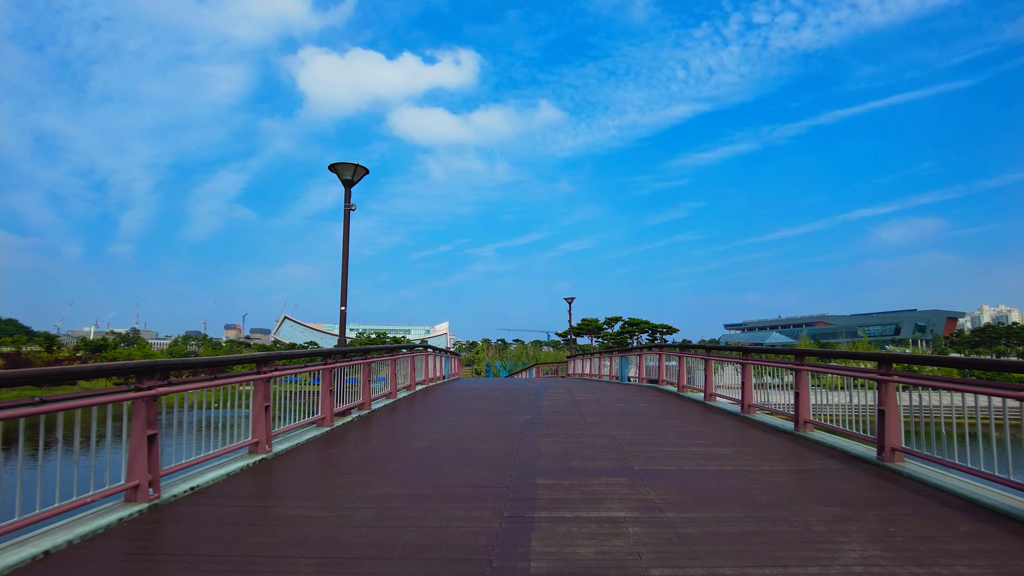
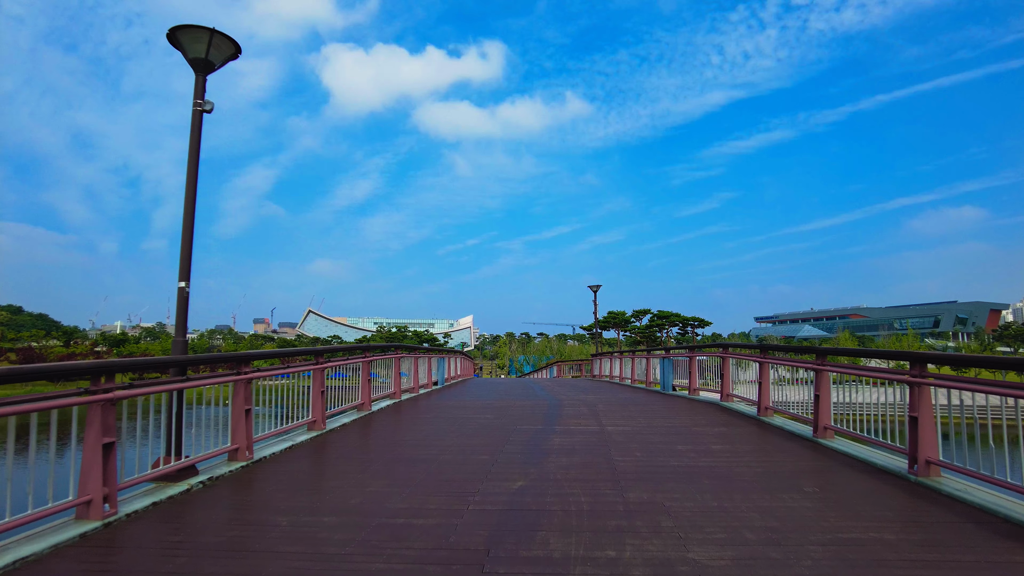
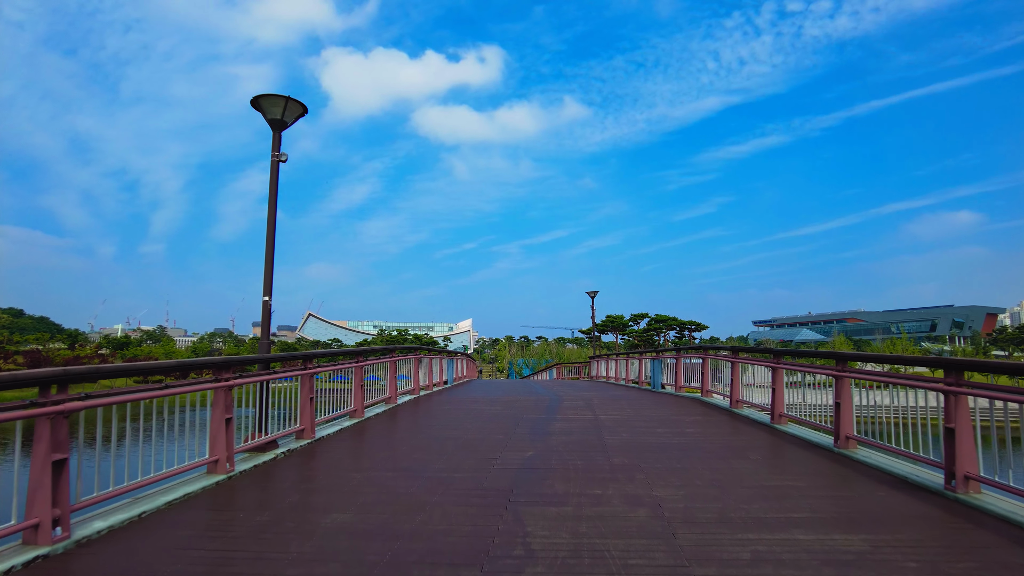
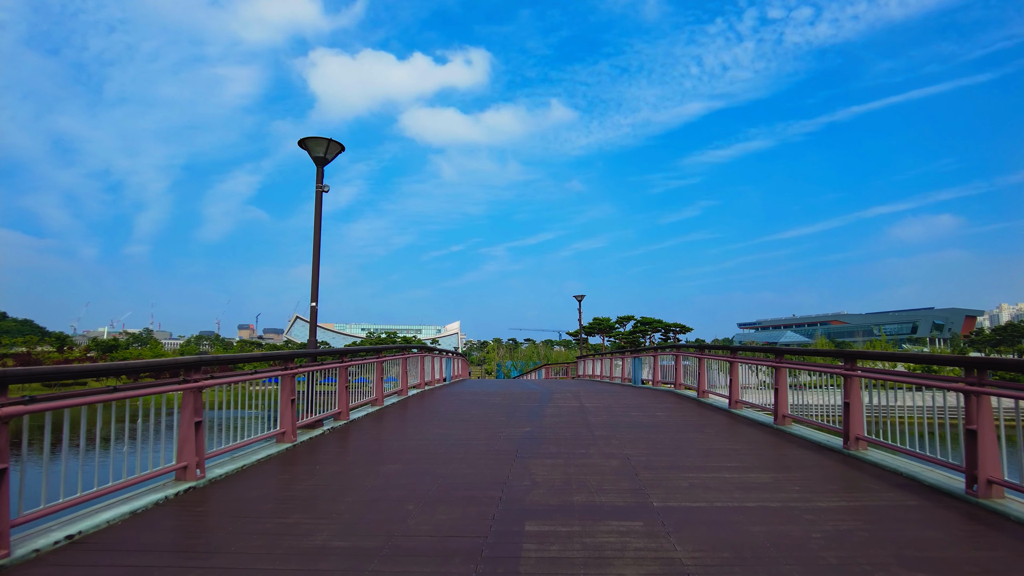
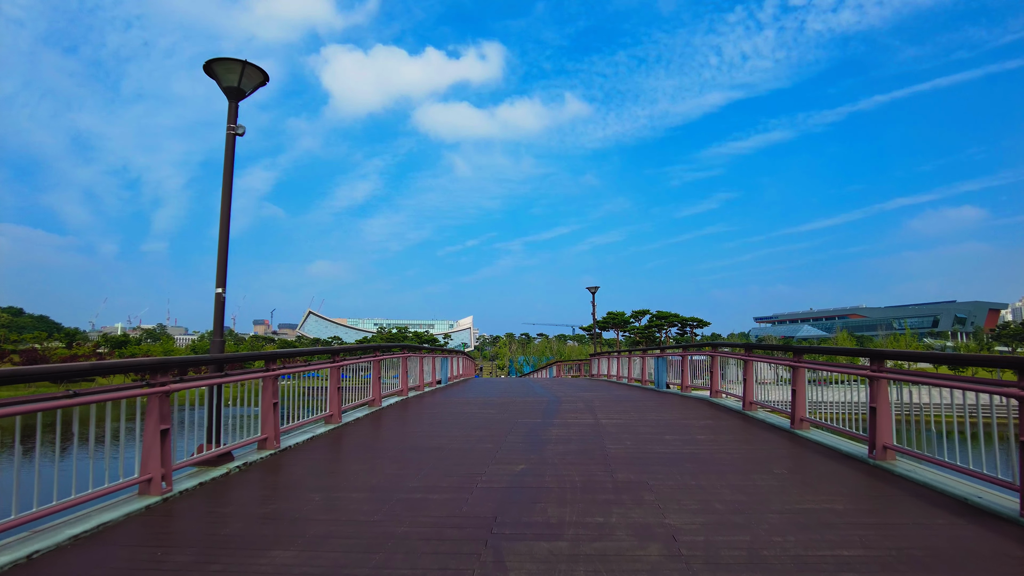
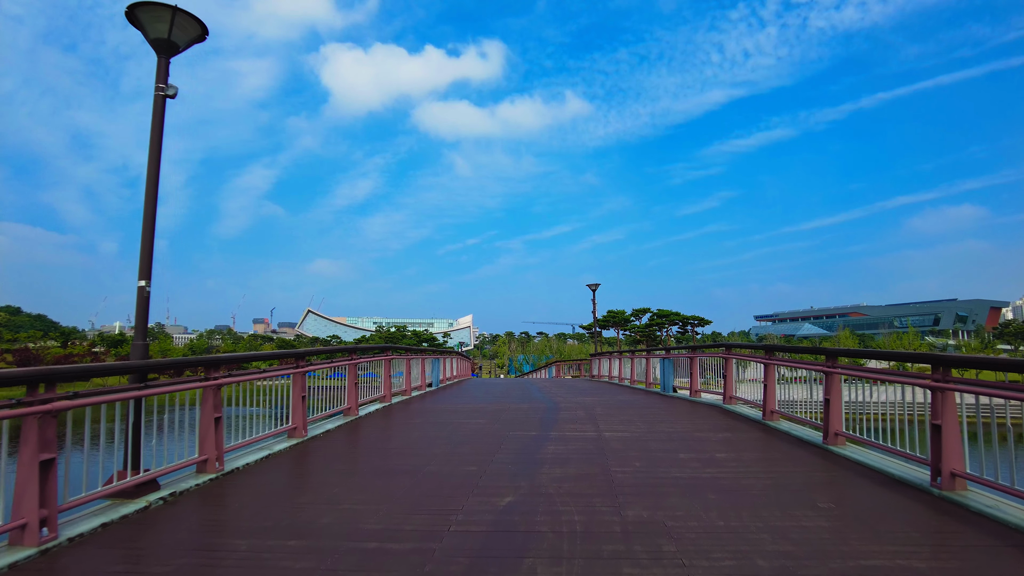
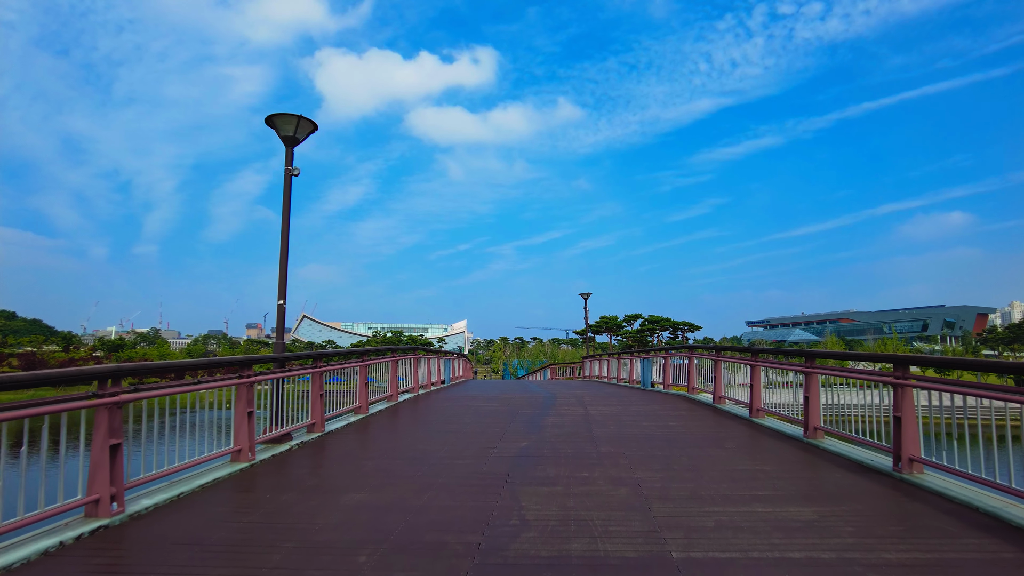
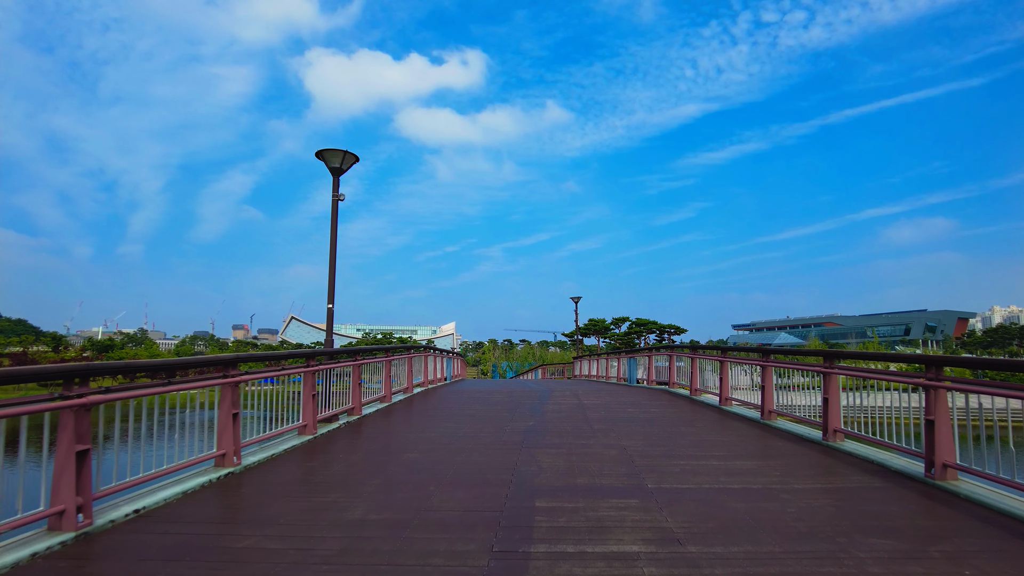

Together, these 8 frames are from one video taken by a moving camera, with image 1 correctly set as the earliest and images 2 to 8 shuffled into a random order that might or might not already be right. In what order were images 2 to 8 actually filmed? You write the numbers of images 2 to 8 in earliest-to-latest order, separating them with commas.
8, 4, 7, 3, 5, 2, 6
